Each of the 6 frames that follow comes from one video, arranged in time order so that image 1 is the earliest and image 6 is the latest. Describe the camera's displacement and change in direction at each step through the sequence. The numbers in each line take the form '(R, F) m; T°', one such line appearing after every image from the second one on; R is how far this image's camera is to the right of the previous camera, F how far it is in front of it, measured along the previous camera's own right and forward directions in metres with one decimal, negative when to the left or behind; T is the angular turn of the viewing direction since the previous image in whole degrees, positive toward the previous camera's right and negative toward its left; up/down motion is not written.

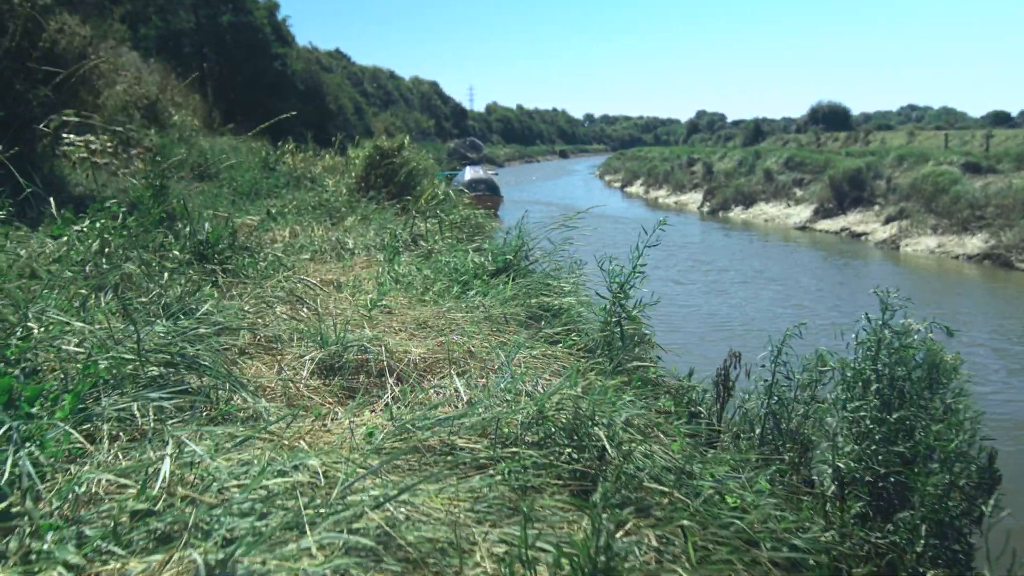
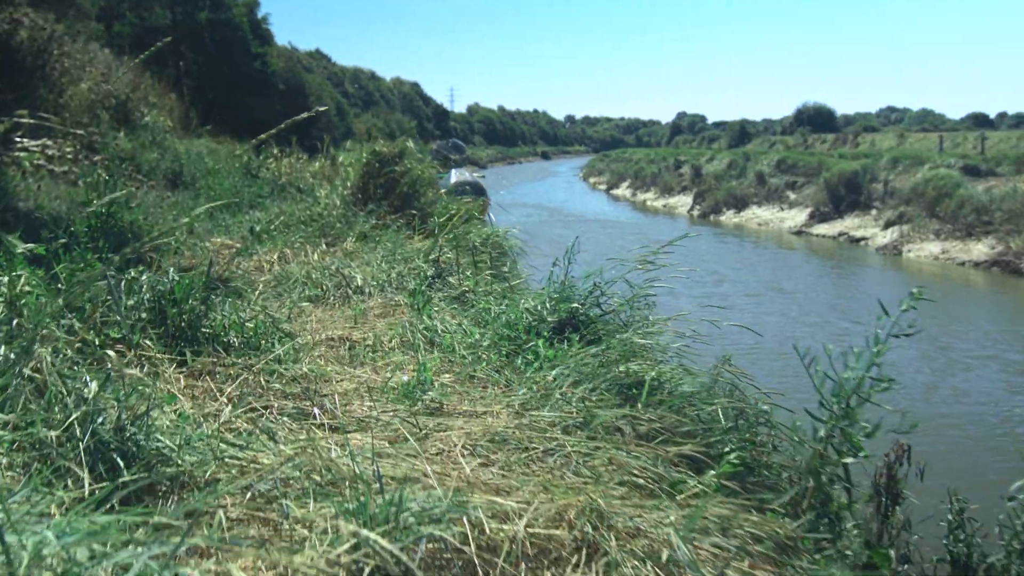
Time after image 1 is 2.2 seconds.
(-0.4, +1.4) m; +1°
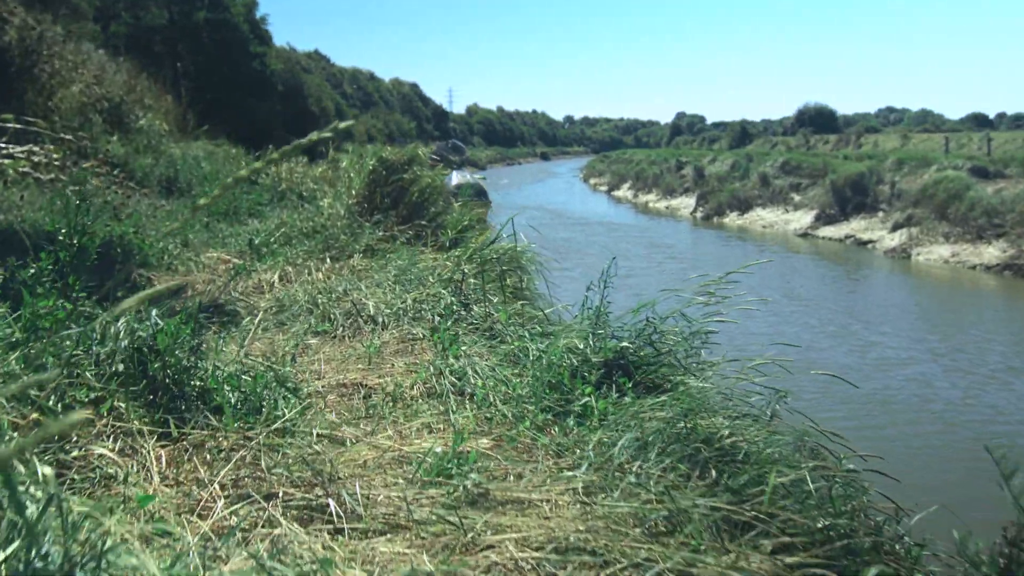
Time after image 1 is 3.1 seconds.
(-0.1, +0.6) m; 0°
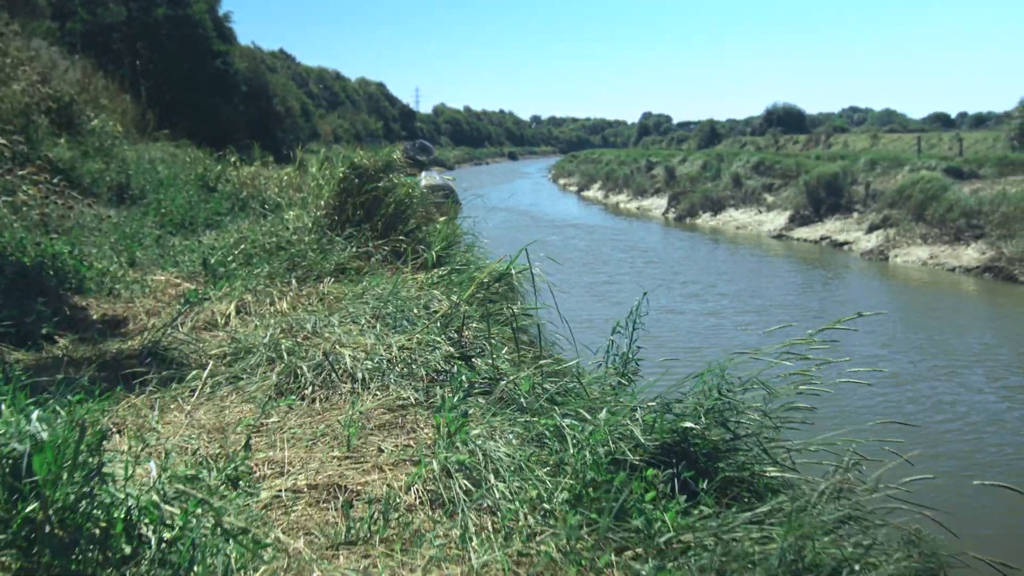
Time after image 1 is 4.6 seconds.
(-0.2, +0.9) m; +2°
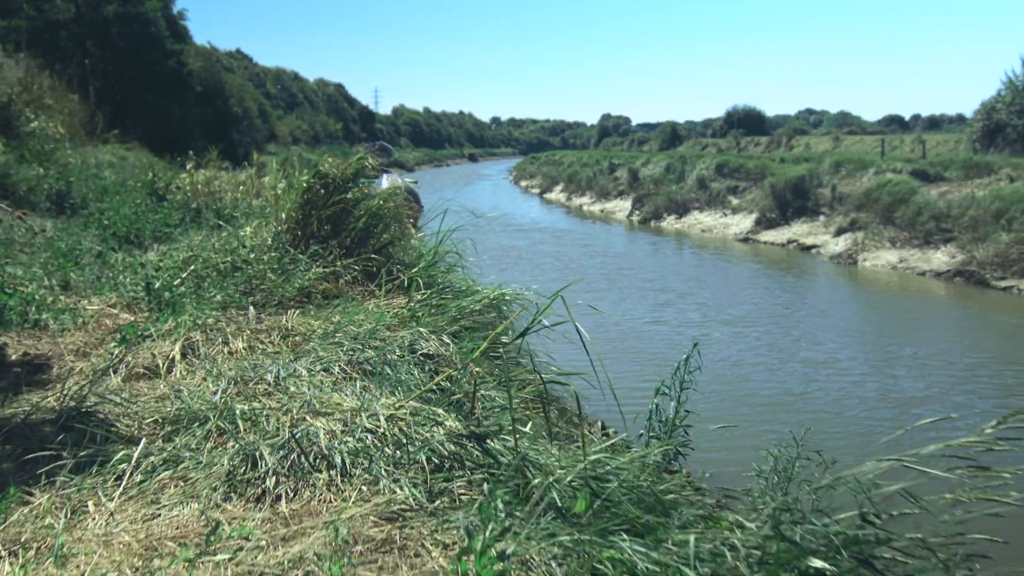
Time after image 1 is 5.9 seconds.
(-0.2, +0.8) m; +2°
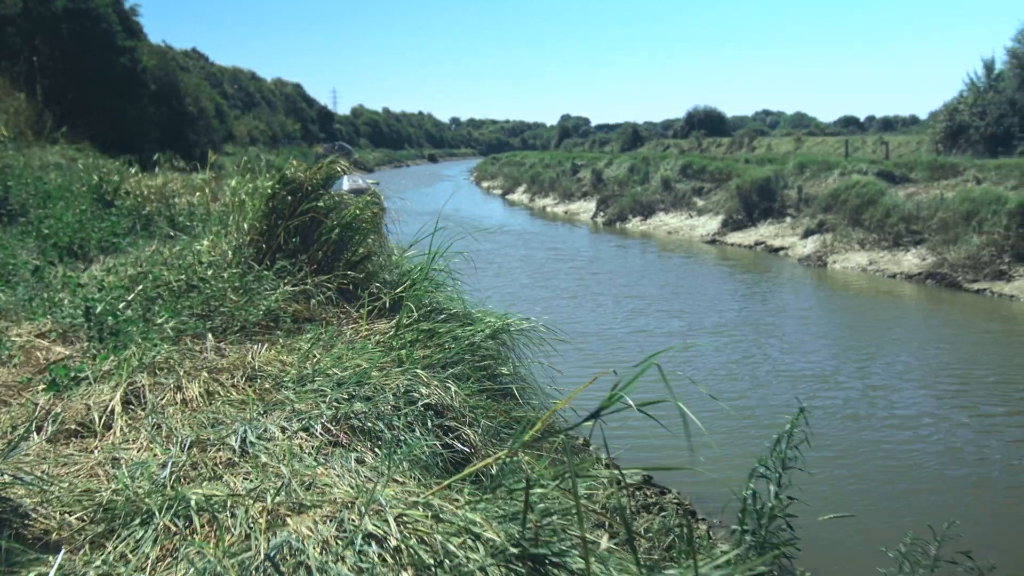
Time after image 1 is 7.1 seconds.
(-0.2, +0.8) m; +2°
